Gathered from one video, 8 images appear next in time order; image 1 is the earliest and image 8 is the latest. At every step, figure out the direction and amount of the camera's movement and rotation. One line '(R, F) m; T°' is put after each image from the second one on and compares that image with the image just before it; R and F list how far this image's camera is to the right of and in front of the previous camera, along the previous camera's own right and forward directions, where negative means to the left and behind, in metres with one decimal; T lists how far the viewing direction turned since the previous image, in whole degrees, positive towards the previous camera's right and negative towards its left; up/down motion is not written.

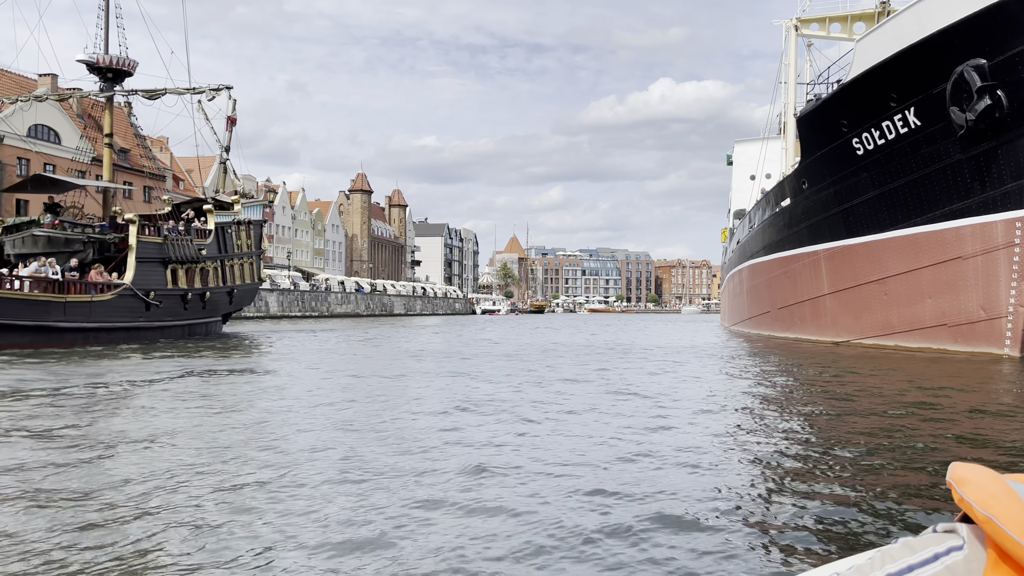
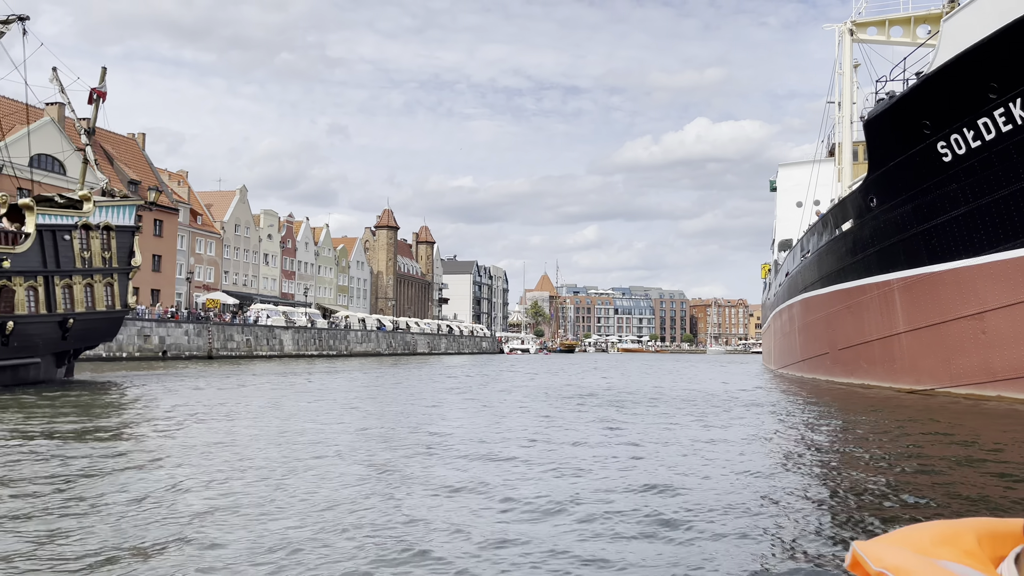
(+0.5, +3.0) m; -3°
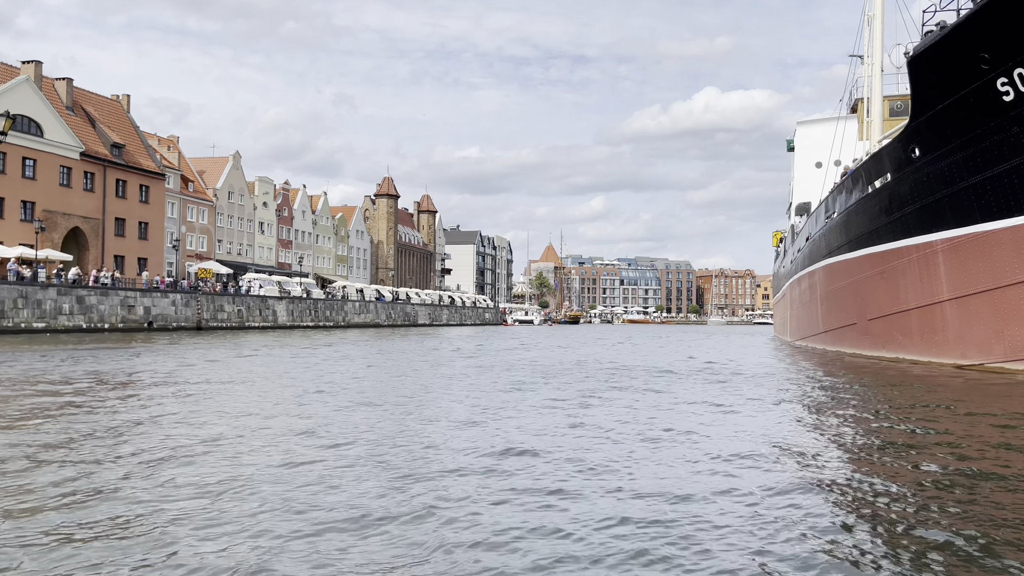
(+0.3, +1.9) m; 0°
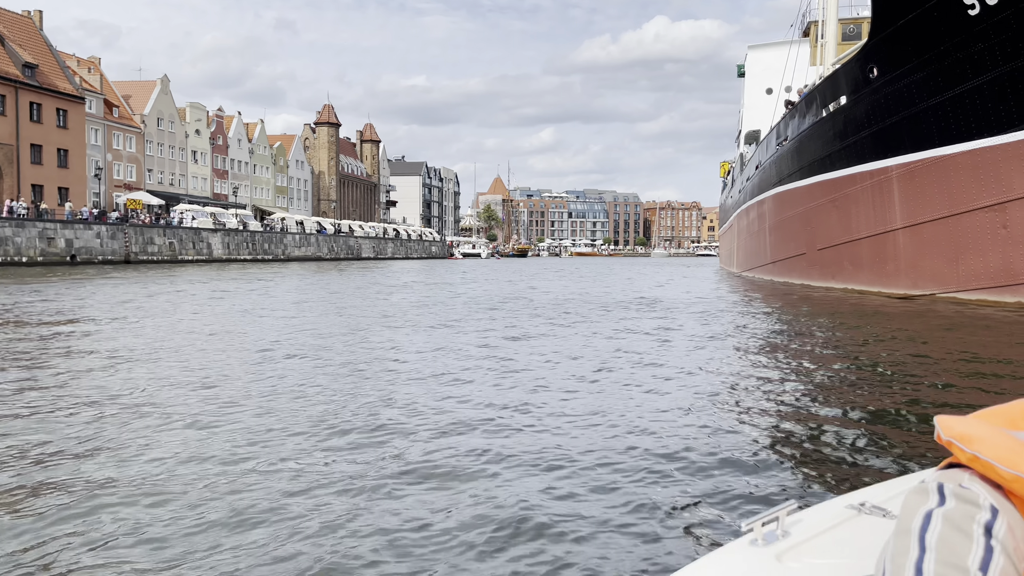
(+0.2, +0.9) m; +4°
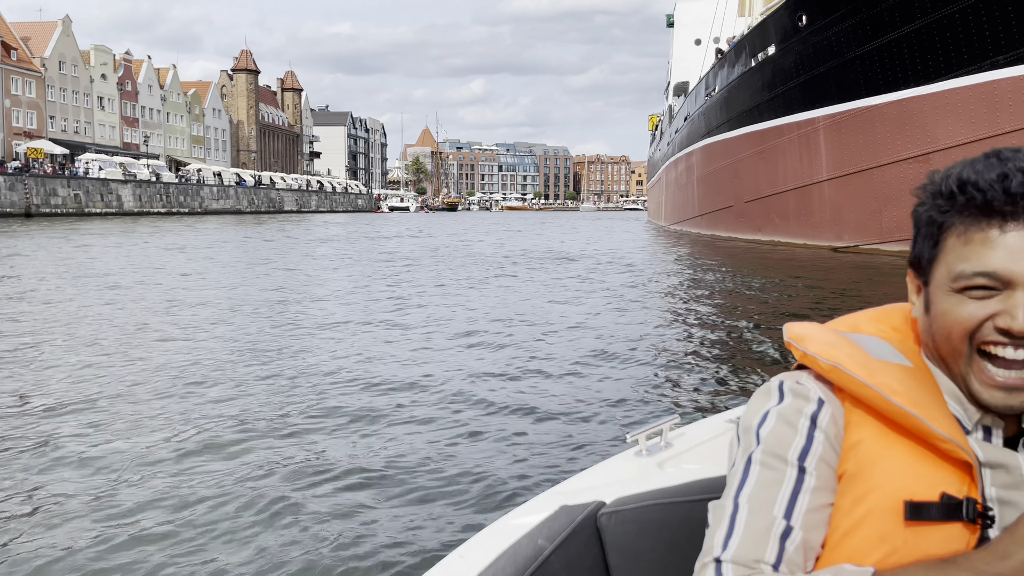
(0.0, +0.7) m; +5°
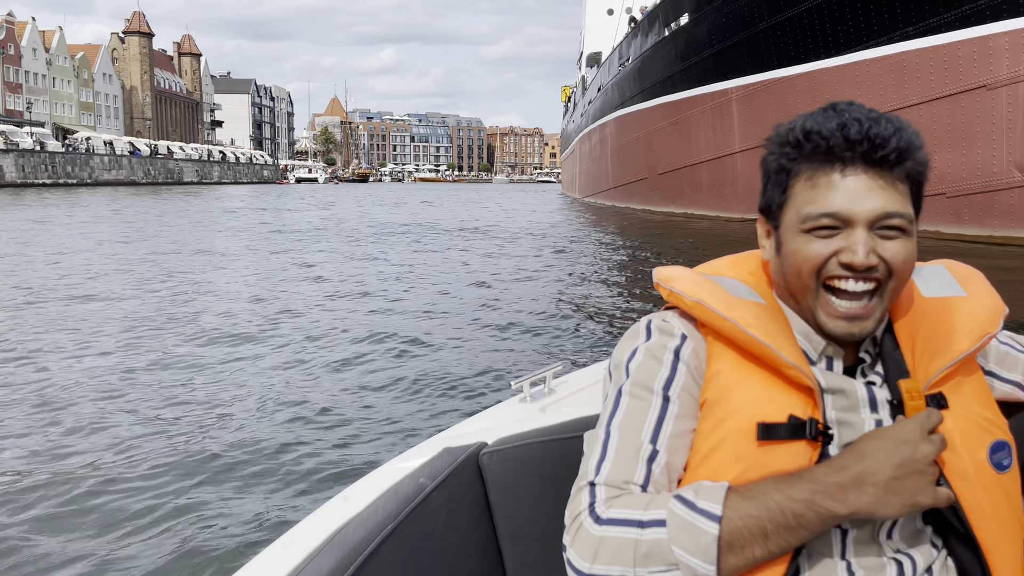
(+0.1, +0.1) m; +6°
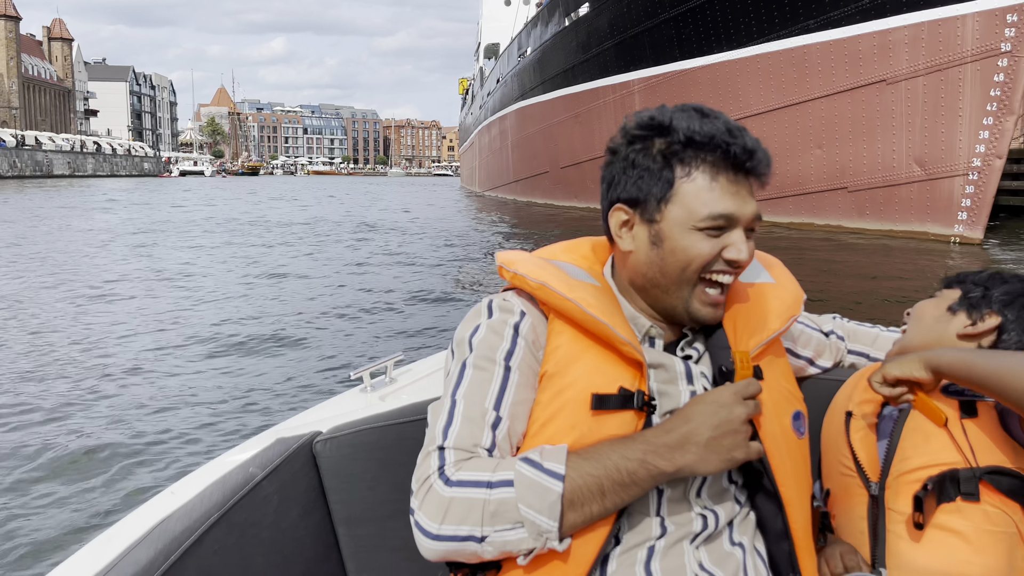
(+0.1, 0.0) m; +7°
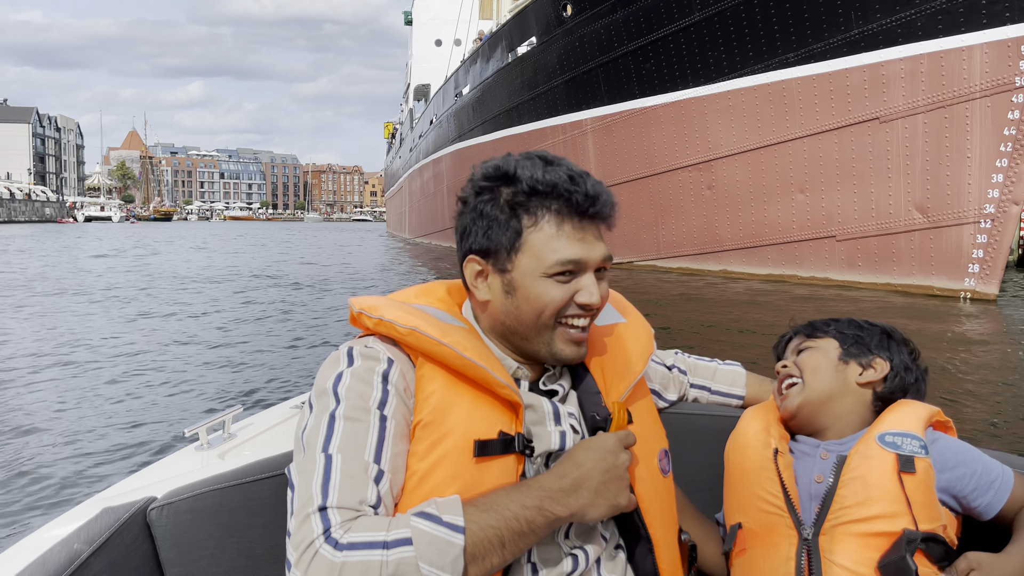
(0.0, 0.0) m; +6°
